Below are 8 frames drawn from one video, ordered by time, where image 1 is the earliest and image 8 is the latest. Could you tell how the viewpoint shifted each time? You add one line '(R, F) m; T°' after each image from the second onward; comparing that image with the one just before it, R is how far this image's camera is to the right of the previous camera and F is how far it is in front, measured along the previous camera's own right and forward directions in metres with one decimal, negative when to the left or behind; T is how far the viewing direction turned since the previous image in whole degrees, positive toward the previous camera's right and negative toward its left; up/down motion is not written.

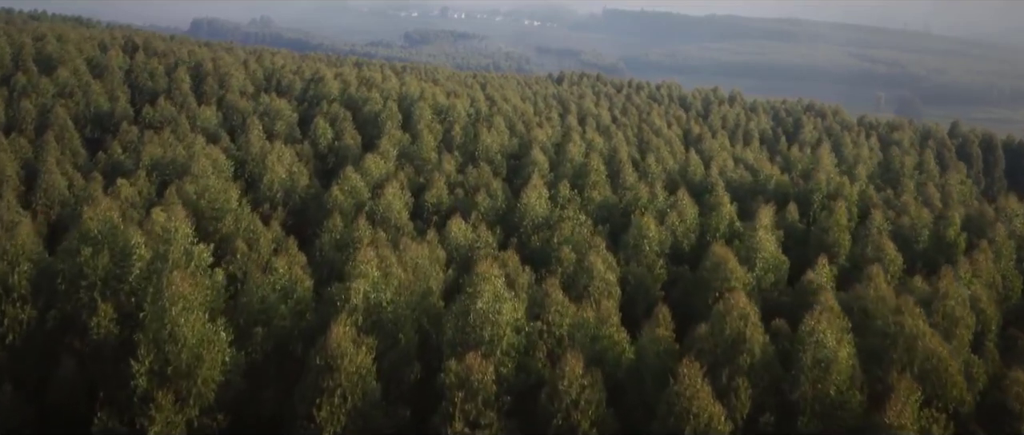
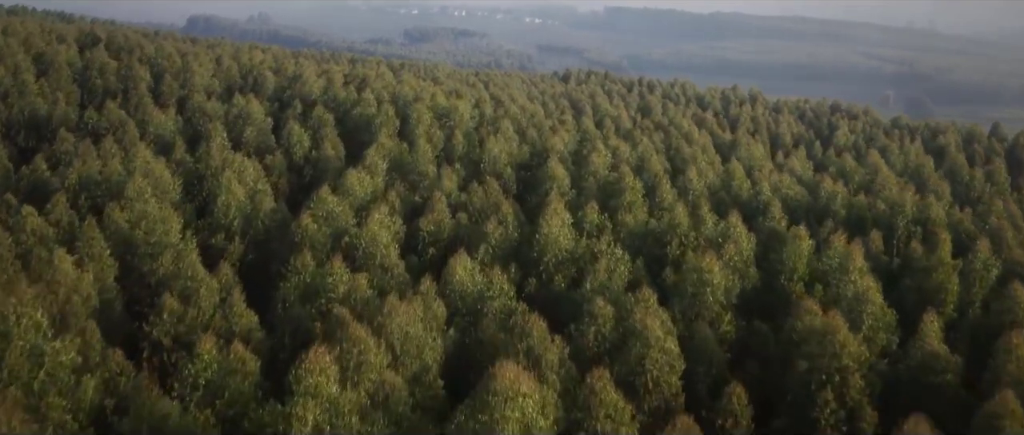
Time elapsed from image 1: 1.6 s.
(-0.4, +4.8) m; 0°
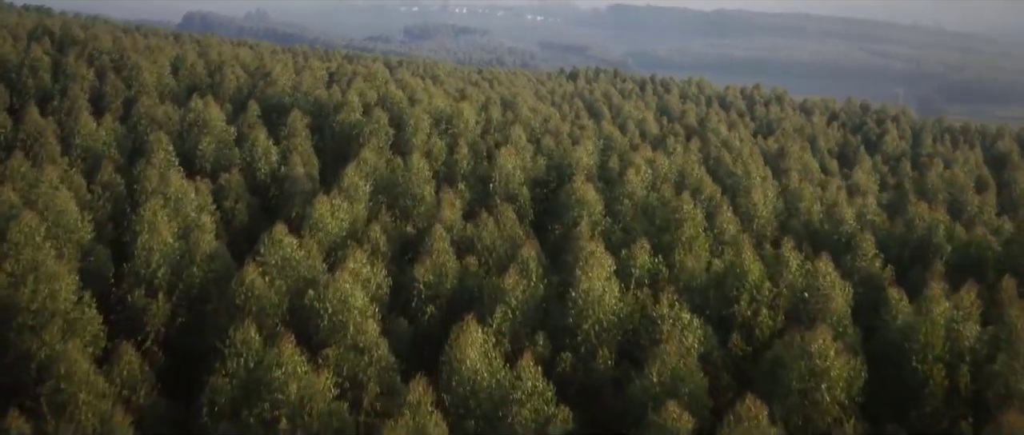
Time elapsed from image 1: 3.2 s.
(-0.5, +4.9) m; 0°
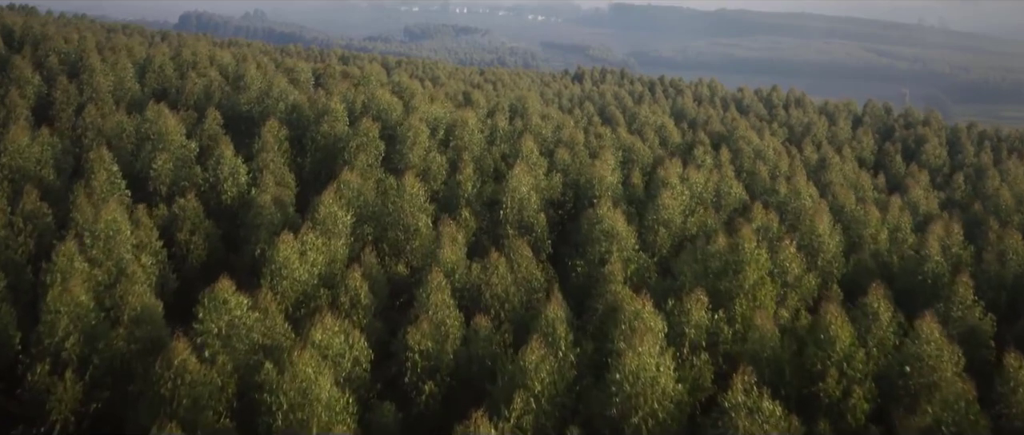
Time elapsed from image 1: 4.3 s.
(-0.3, +3.3) m; 0°
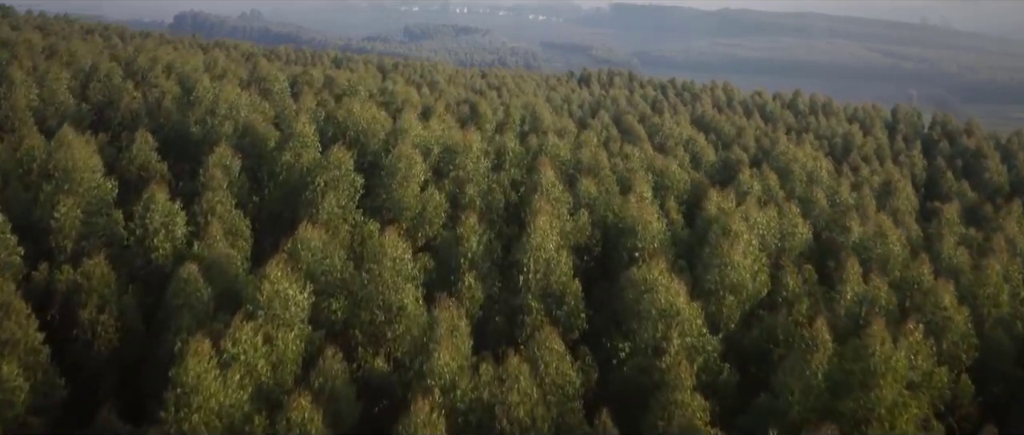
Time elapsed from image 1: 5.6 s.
(-0.3, +4.1) m; 0°
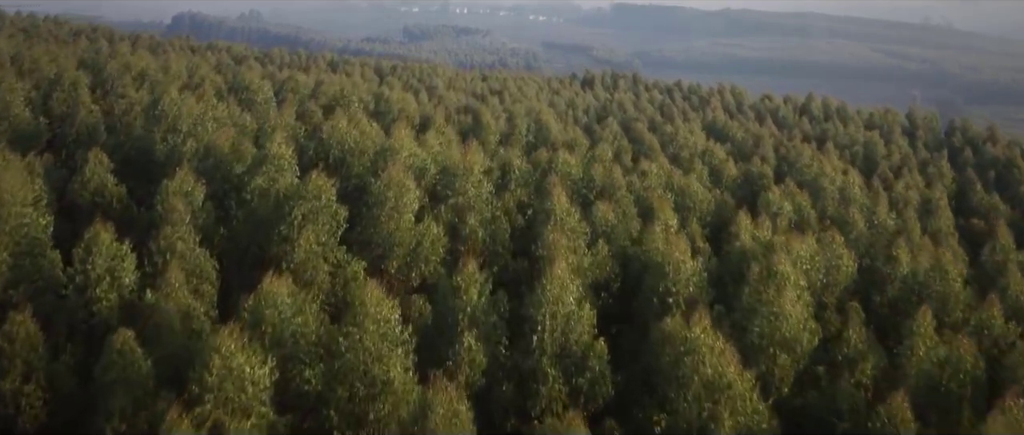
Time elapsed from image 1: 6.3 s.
(-0.1, +2.0) m; 0°
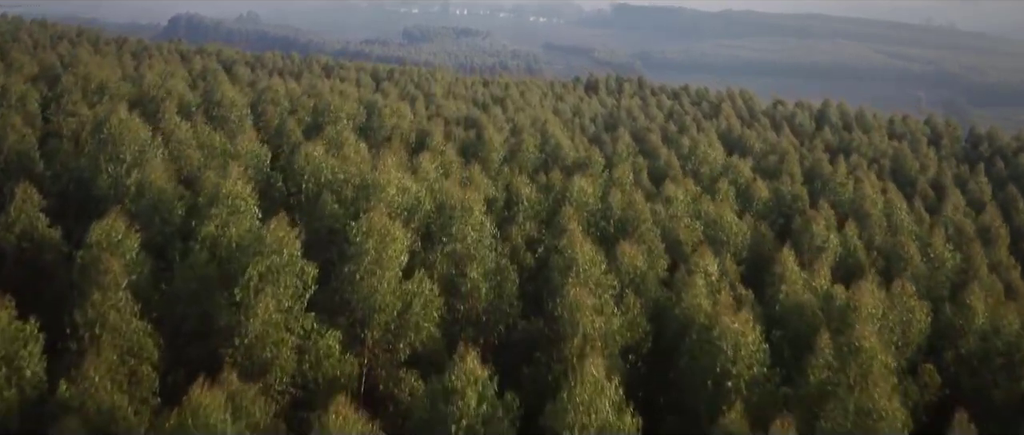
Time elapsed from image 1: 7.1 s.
(-0.2, +2.4) m; 0°
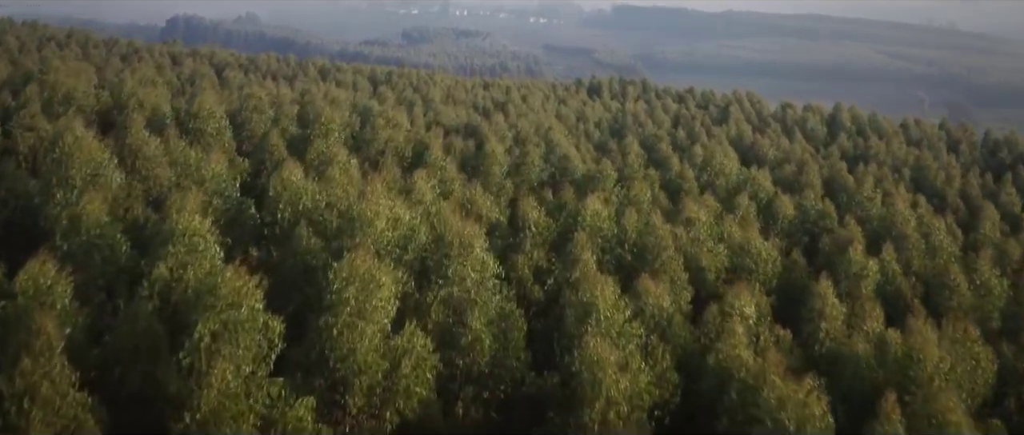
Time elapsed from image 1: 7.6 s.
(-0.1, +1.6) m; 0°
